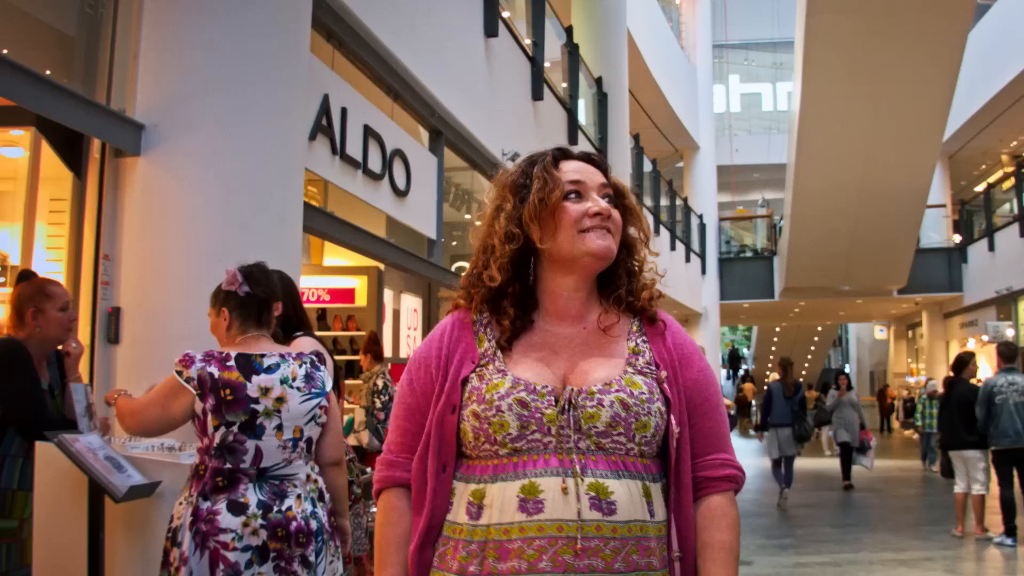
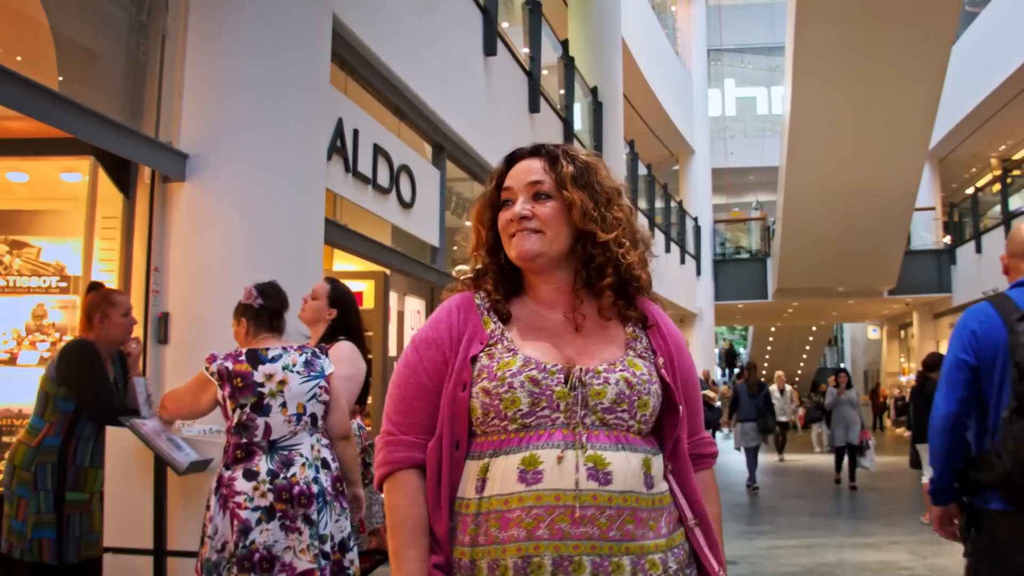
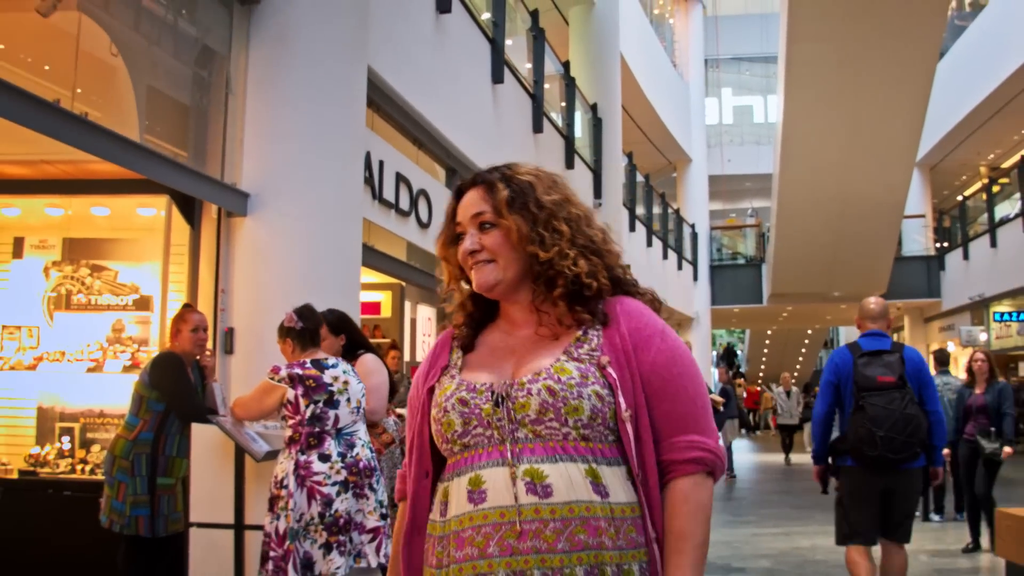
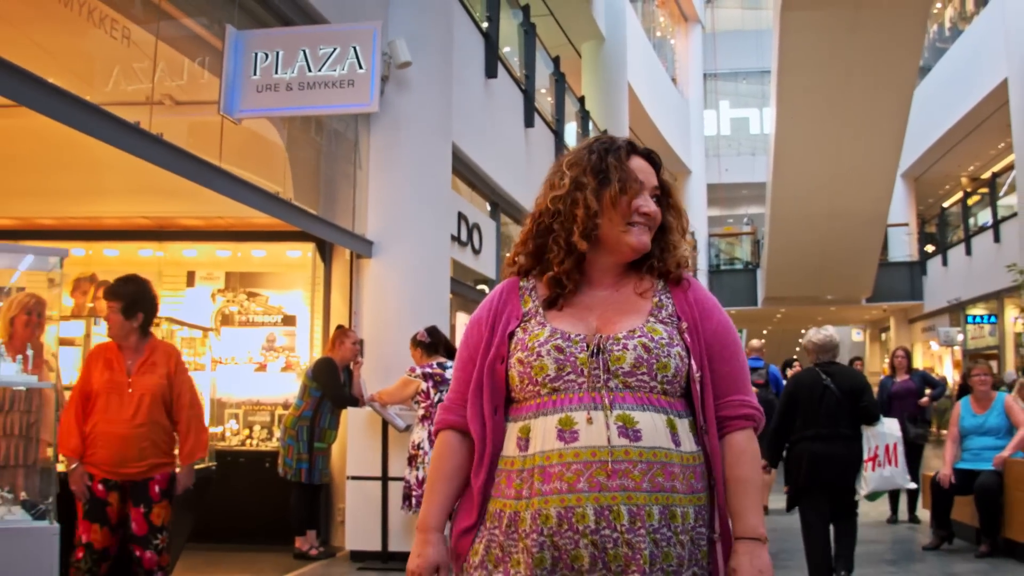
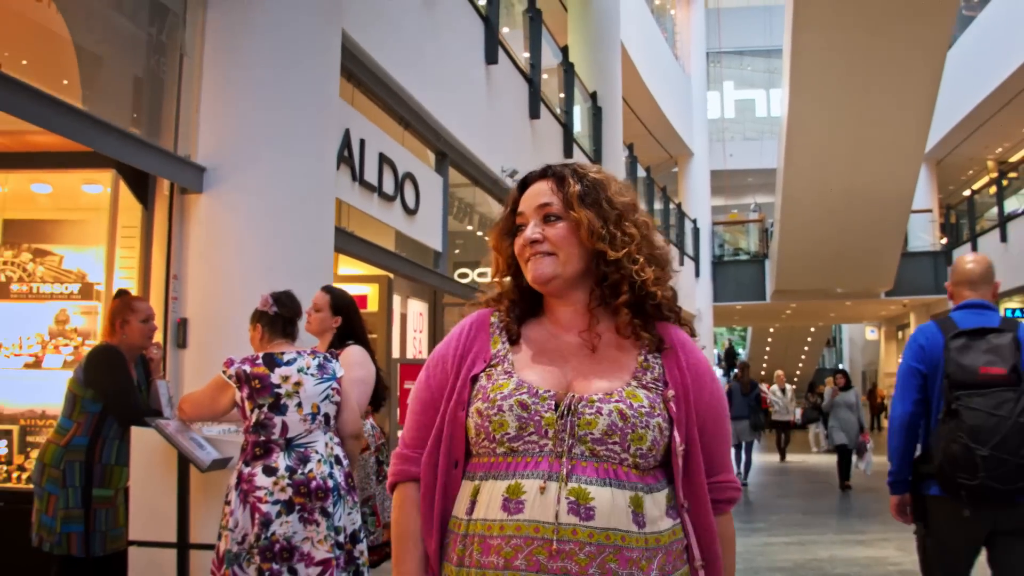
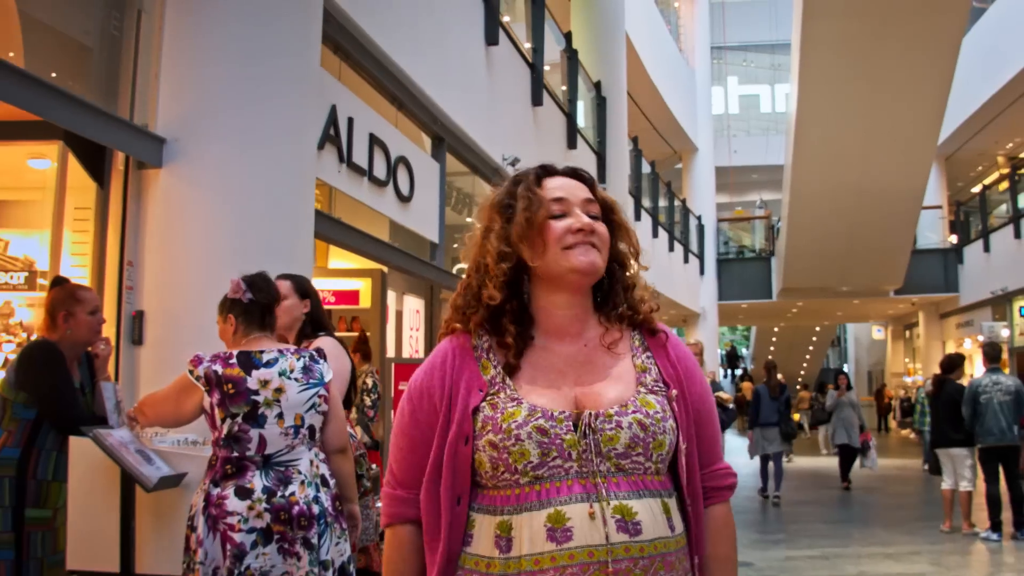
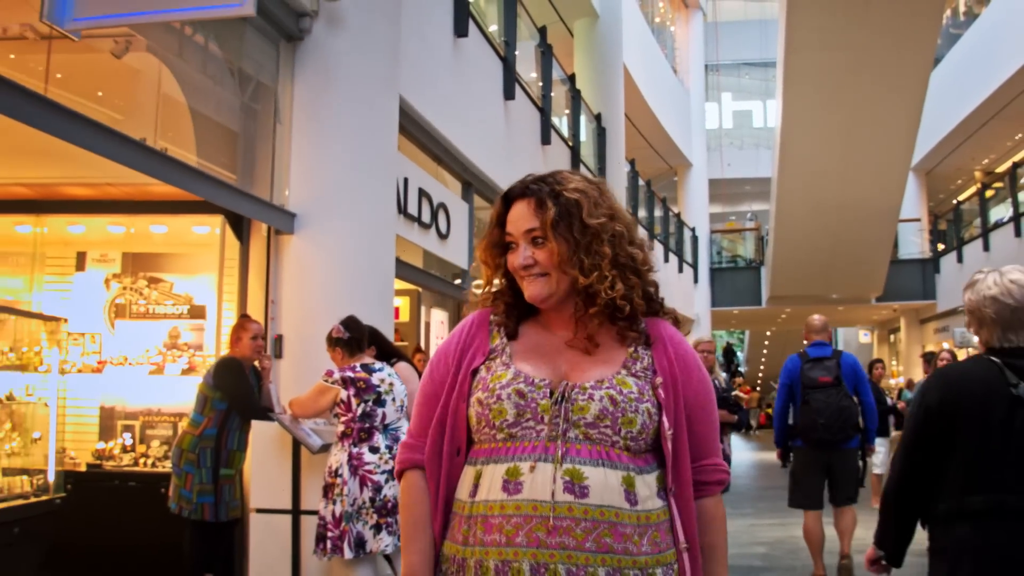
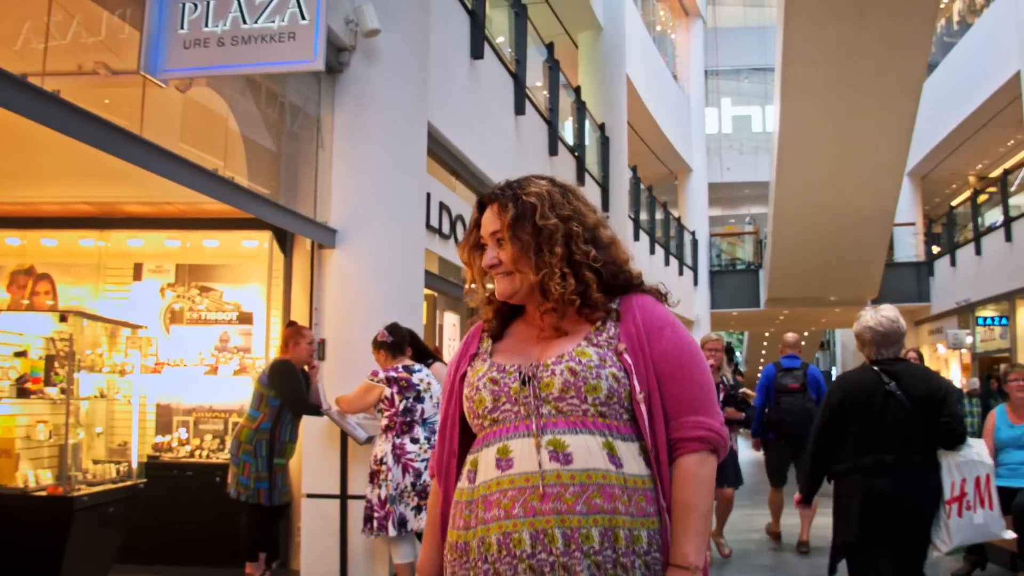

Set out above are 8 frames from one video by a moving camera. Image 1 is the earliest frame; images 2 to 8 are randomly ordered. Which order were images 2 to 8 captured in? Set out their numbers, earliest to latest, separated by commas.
6, 2, 5, 3, 7, 8, 4
